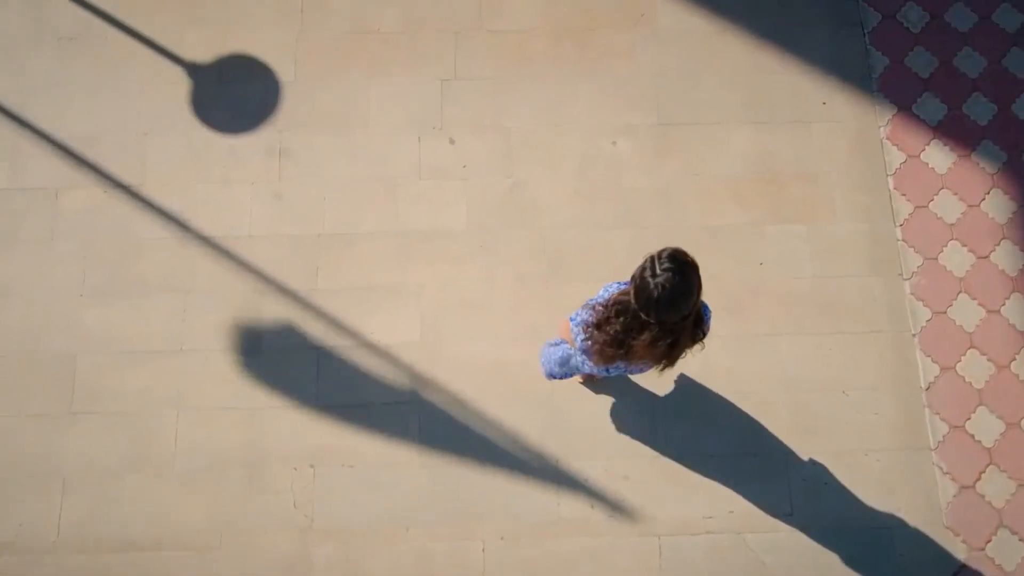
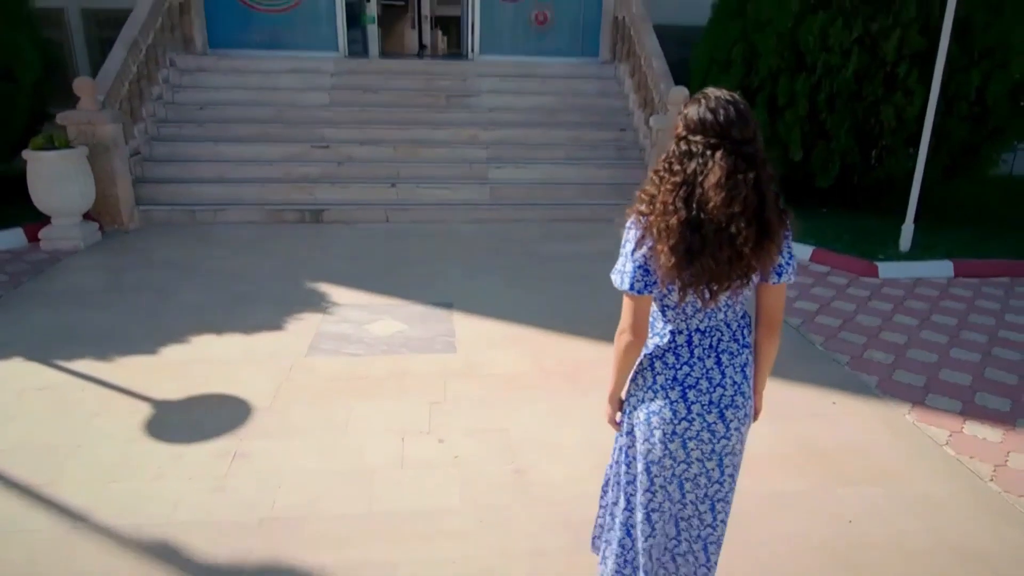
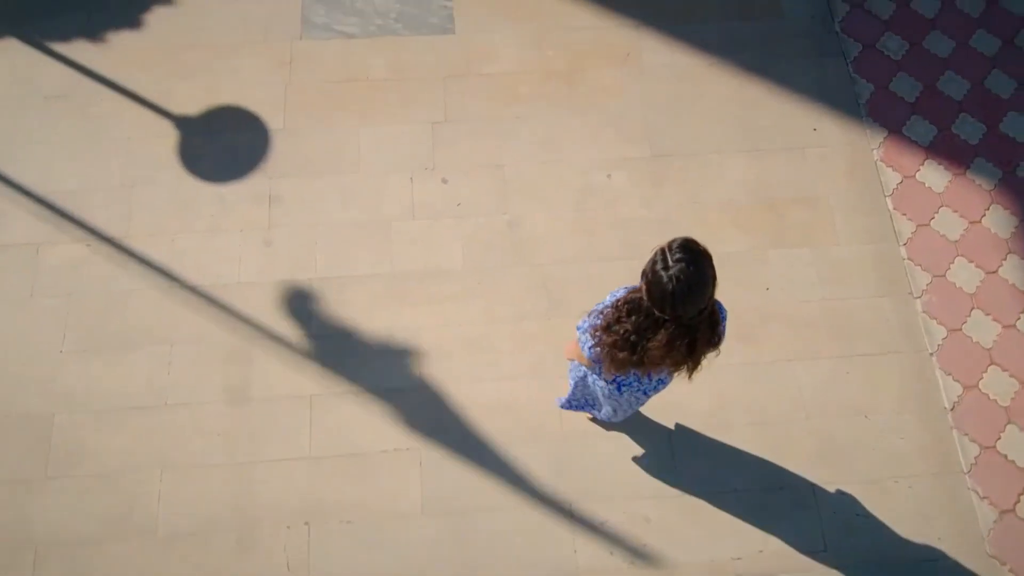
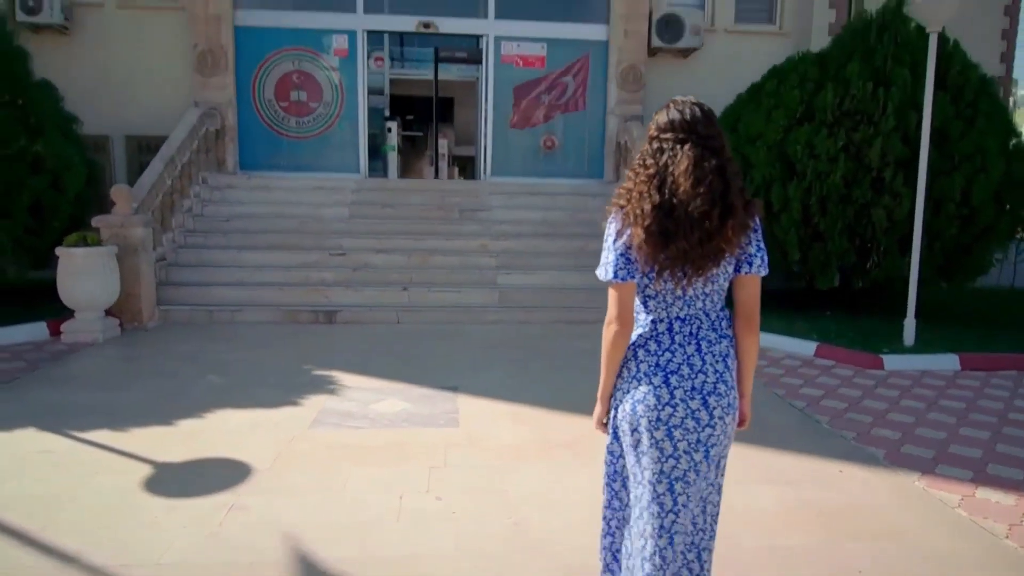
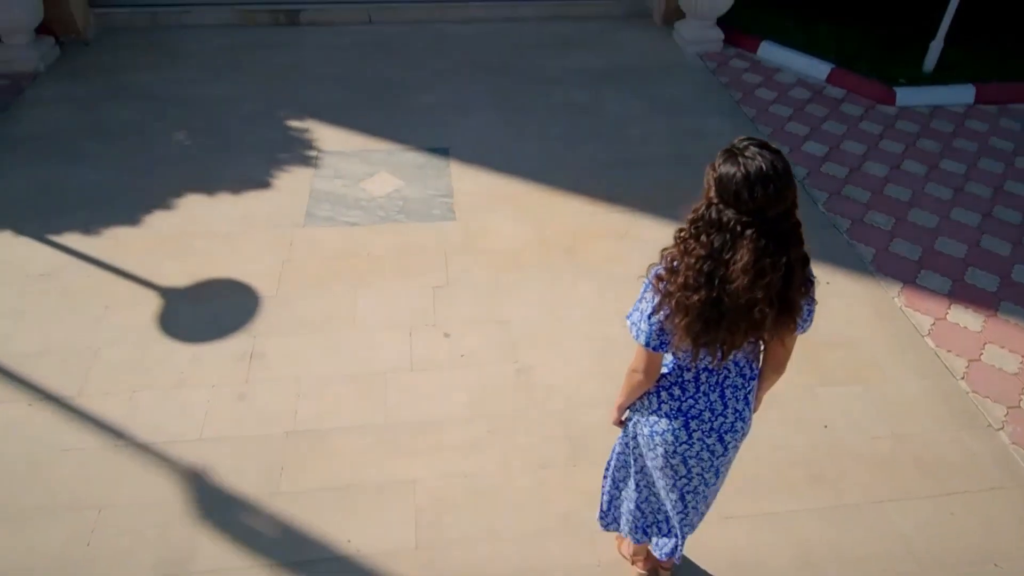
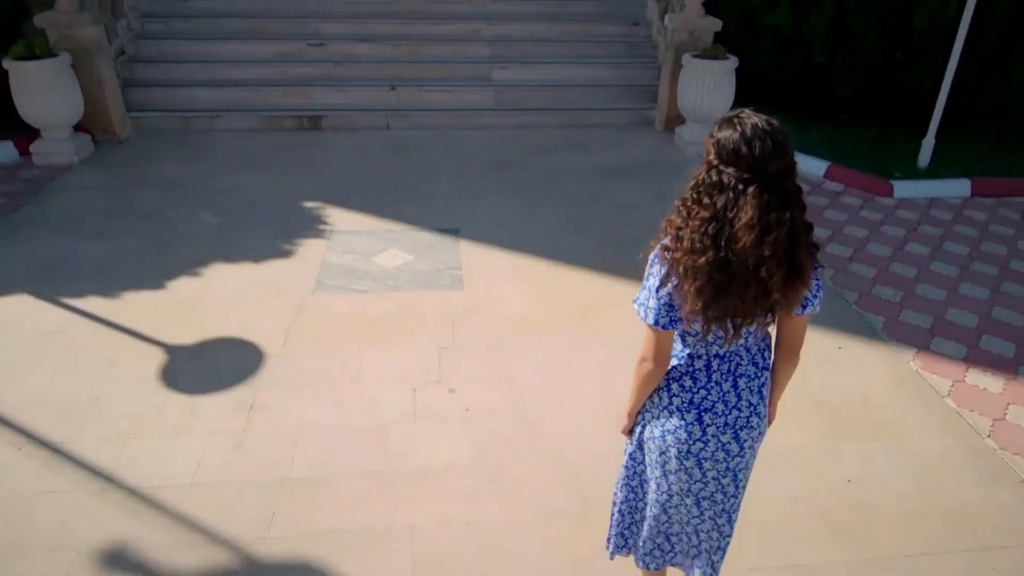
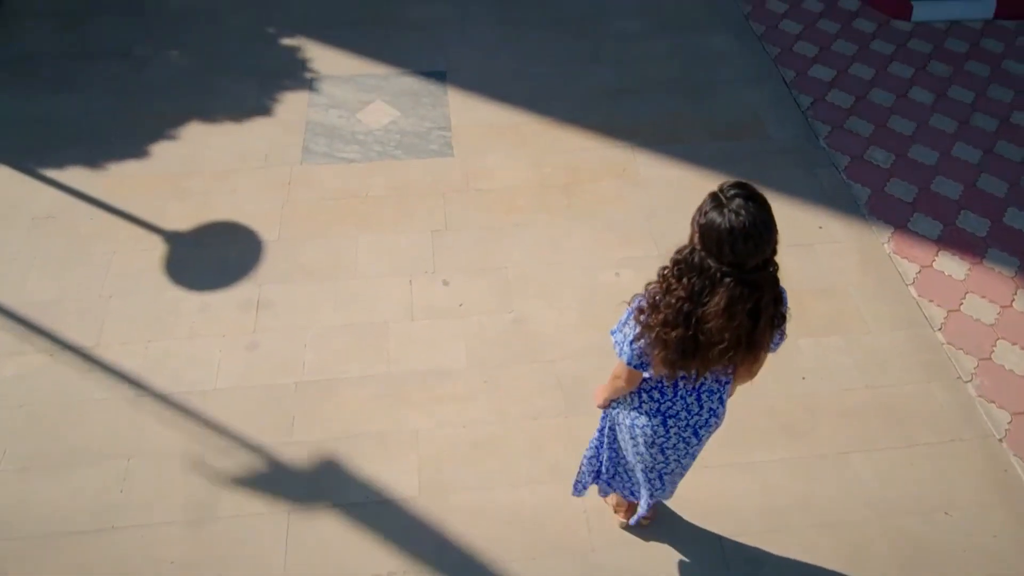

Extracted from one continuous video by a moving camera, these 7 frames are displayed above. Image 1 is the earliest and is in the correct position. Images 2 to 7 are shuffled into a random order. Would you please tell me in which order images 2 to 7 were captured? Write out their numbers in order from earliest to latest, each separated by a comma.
3, 7, 5, 6, 2, 4
